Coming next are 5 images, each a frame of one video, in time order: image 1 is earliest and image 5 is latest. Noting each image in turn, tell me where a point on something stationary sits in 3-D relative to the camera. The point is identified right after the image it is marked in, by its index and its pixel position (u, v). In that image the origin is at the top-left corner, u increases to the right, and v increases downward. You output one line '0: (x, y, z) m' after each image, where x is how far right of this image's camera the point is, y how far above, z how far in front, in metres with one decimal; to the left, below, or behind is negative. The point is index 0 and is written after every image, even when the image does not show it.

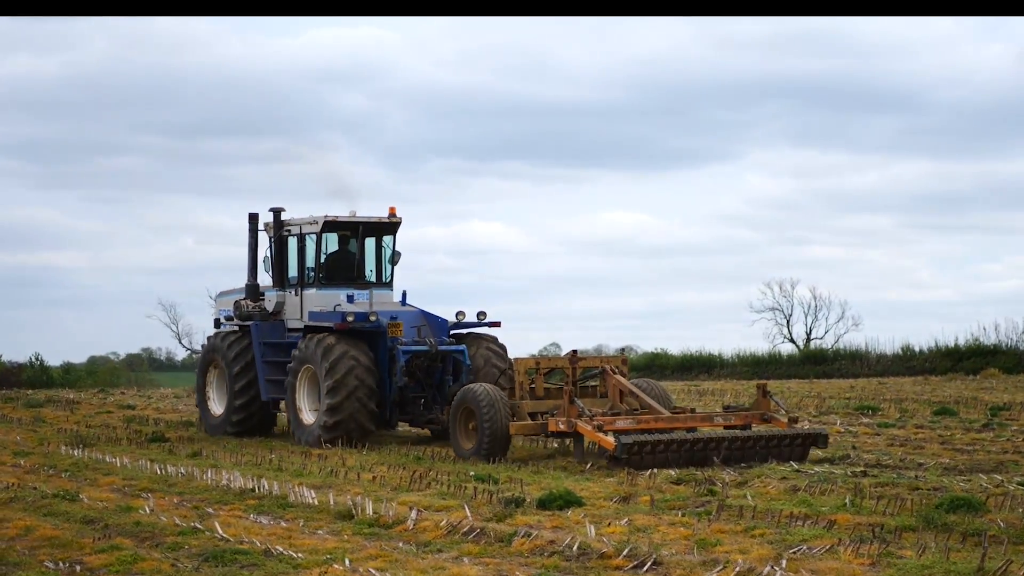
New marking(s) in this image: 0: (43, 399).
0: (-7.0, -1.7, +17.7) m
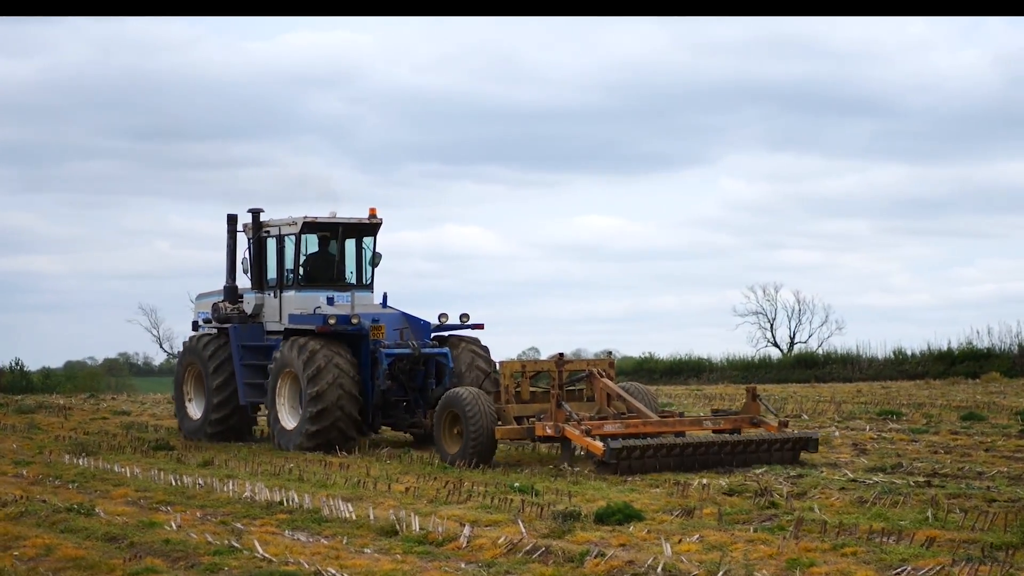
0: (-7.1, -1.7, +17.3) m
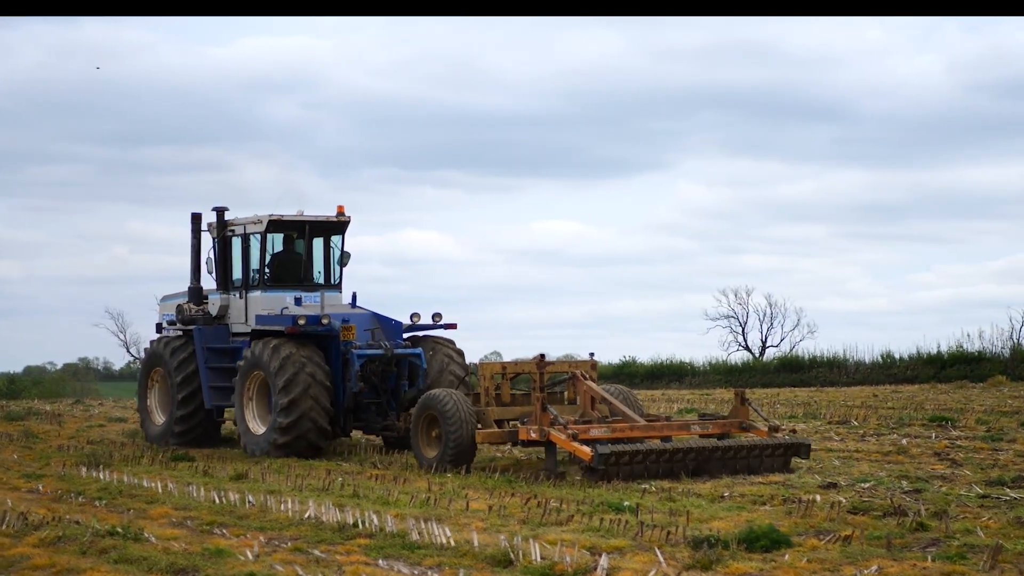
0: (-7.1, -1.7, +16.6) m
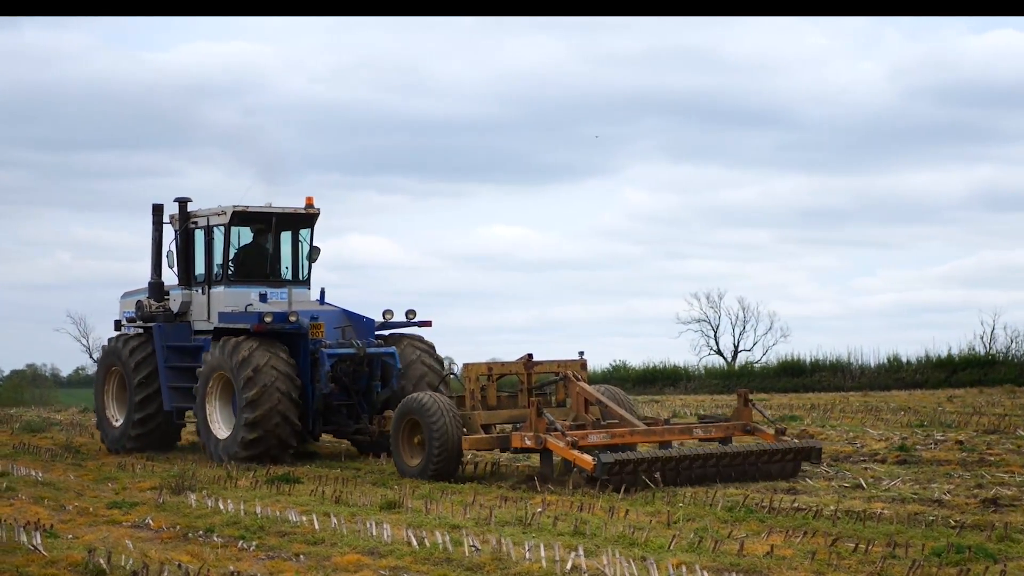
0: (-6.6, -1.7, +15.3) m
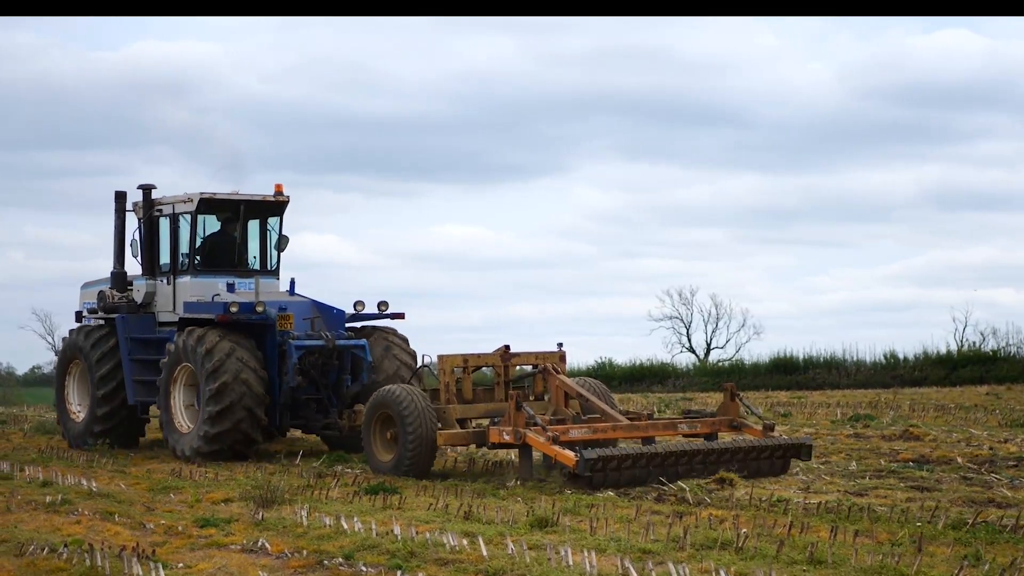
0: (-6.3, -1.6, +14.5) m
